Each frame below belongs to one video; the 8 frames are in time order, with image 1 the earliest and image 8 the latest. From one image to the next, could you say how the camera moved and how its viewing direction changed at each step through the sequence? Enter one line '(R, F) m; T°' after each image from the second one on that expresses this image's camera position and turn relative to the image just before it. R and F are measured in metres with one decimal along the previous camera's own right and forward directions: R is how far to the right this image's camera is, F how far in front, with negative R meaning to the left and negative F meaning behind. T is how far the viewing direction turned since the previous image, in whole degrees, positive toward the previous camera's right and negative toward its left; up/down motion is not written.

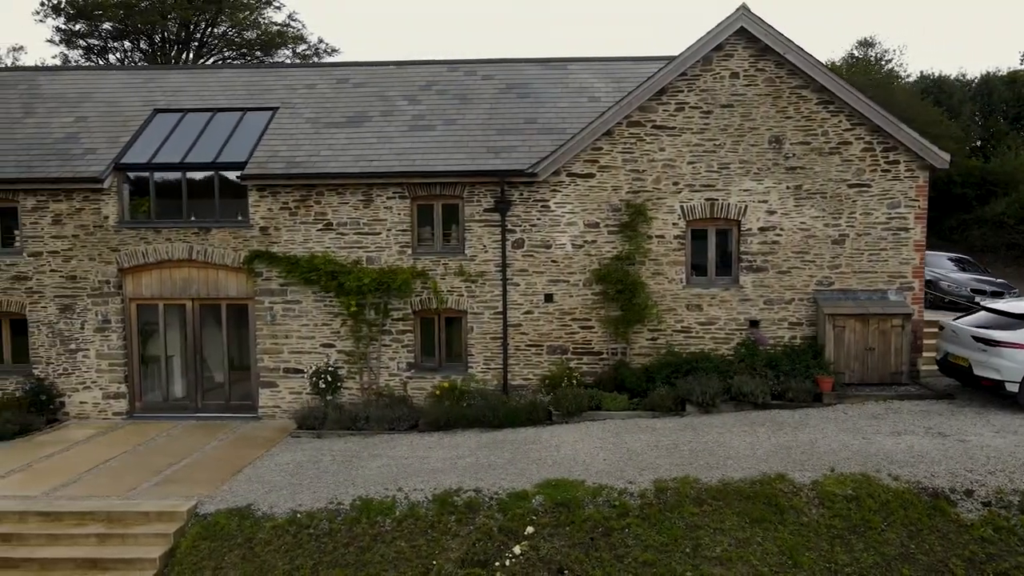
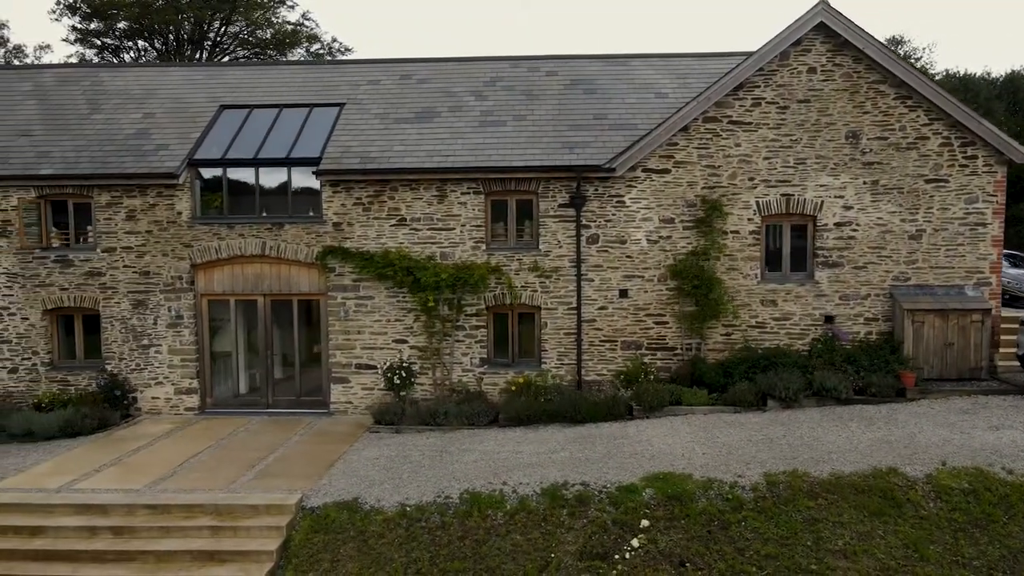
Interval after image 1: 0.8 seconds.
(-1.1, 0.0) m; 0°
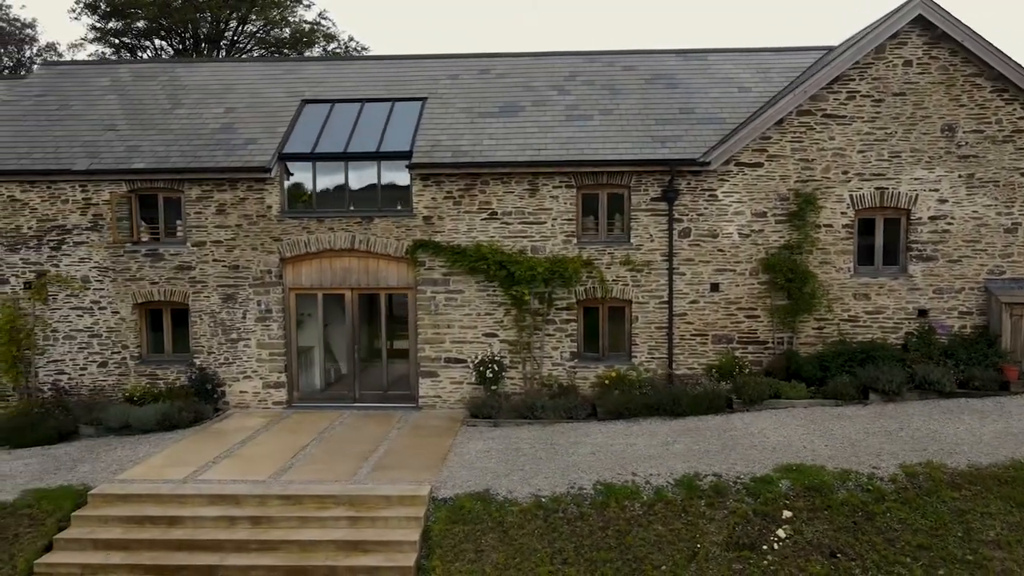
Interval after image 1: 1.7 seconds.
(-1.4, 0.0) m; 0°
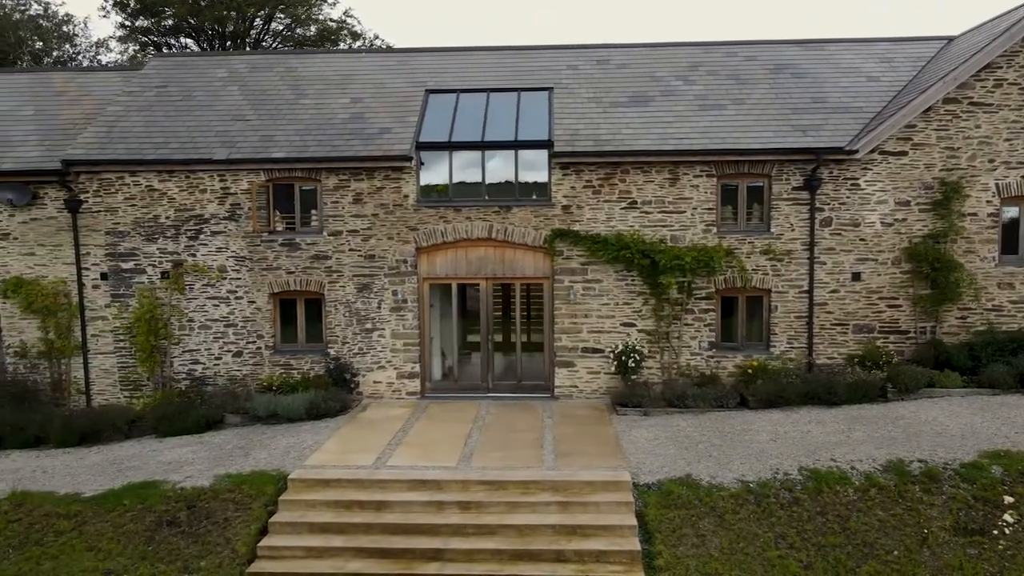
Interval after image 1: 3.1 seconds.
(-2.1, 0.0) m; 0°
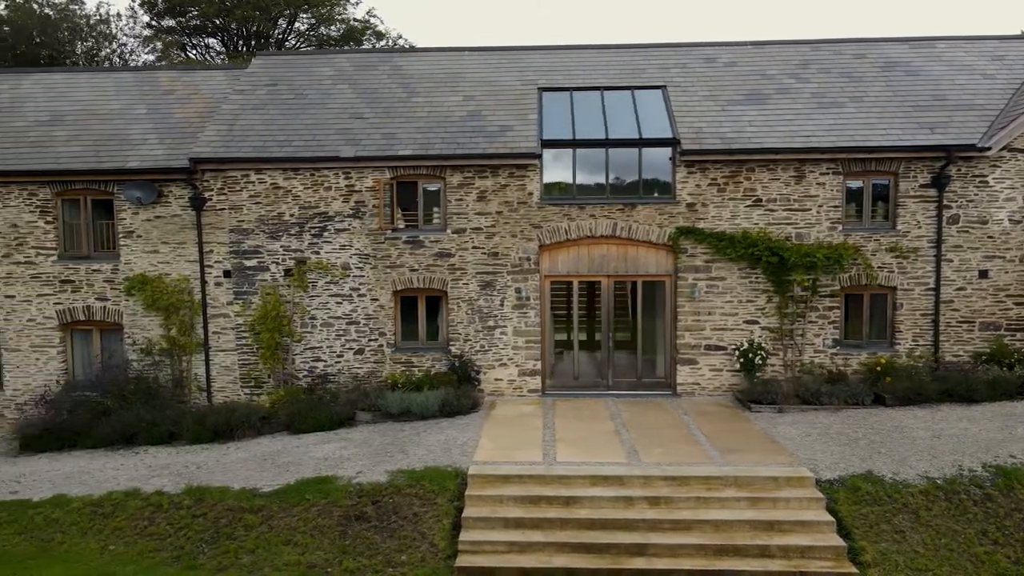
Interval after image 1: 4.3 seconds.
(-1.9, 0.0) m; 0°
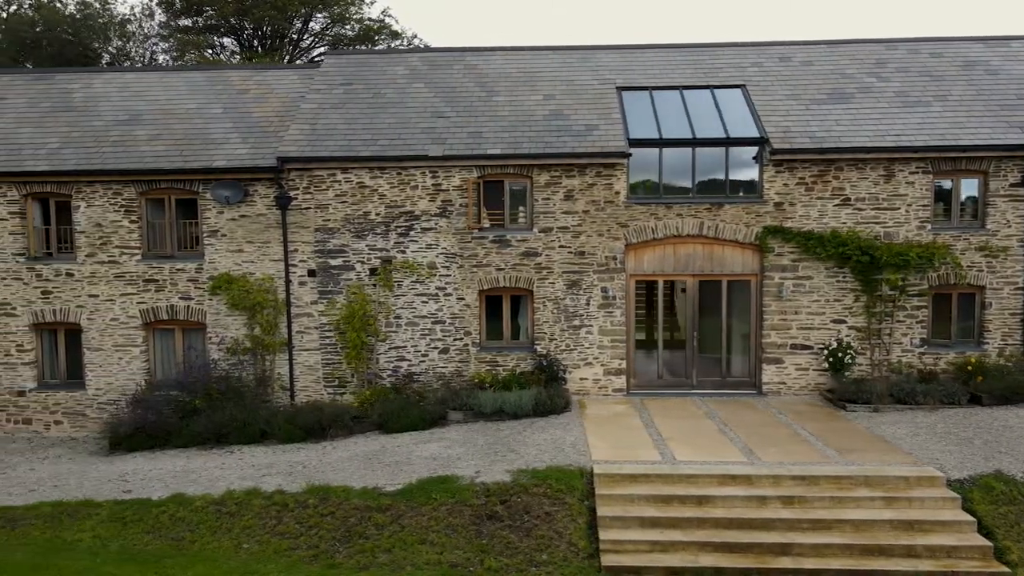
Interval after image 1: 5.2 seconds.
(-1.3, 0.0) m; 0°
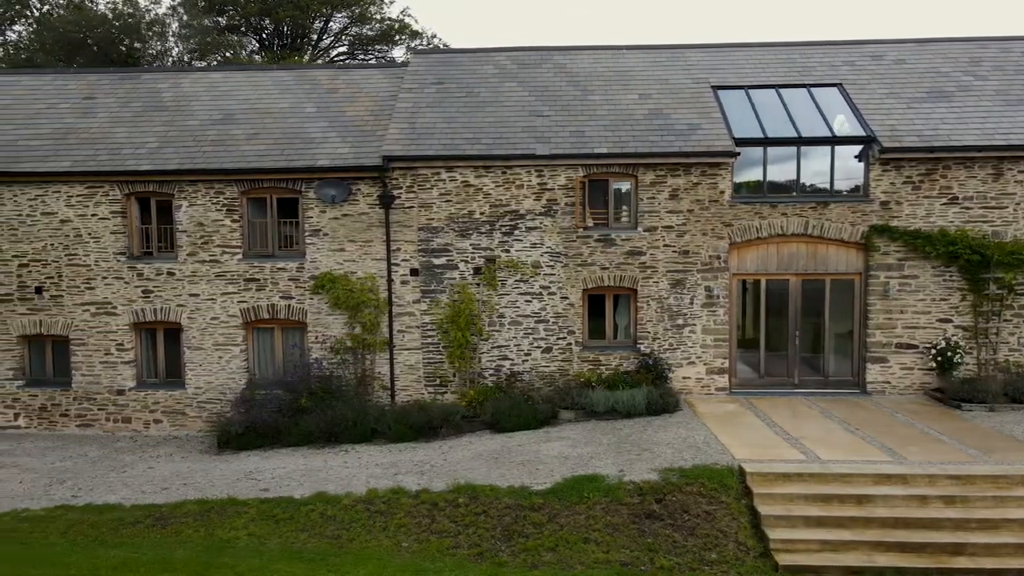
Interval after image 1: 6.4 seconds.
(-1.6, 0.0) m; 0°
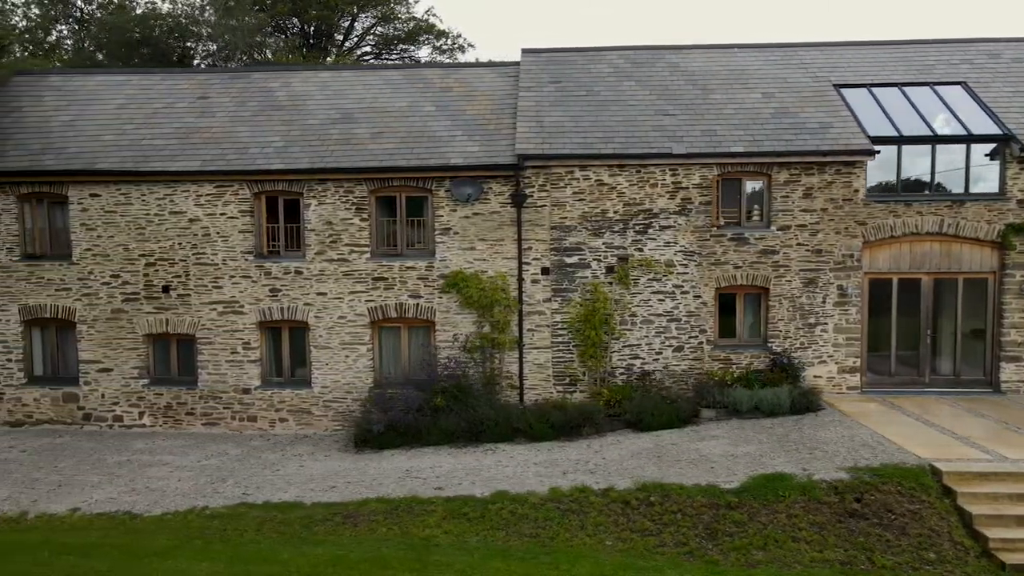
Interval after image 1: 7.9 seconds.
(-2.1, 0.0) m; 0°
